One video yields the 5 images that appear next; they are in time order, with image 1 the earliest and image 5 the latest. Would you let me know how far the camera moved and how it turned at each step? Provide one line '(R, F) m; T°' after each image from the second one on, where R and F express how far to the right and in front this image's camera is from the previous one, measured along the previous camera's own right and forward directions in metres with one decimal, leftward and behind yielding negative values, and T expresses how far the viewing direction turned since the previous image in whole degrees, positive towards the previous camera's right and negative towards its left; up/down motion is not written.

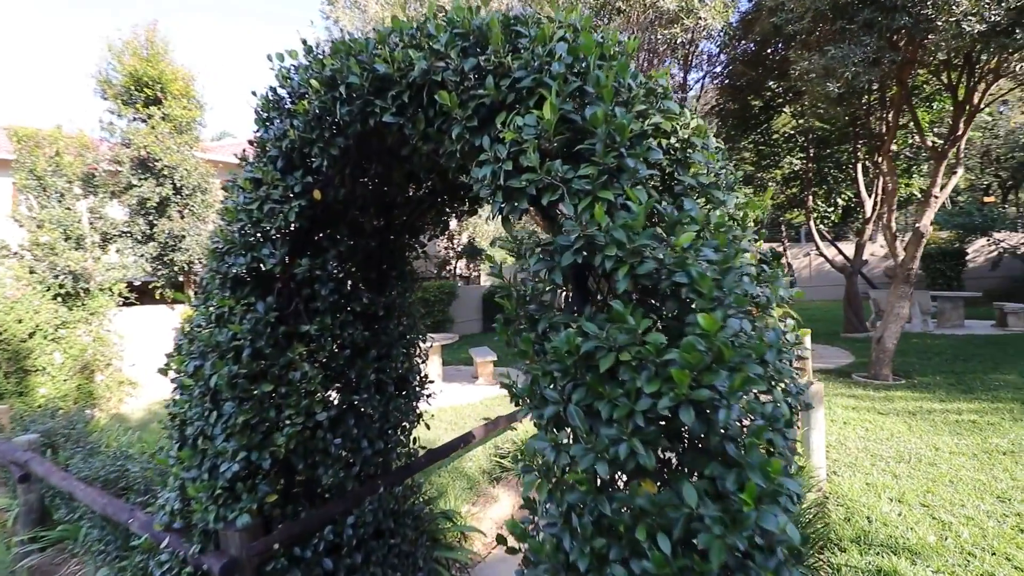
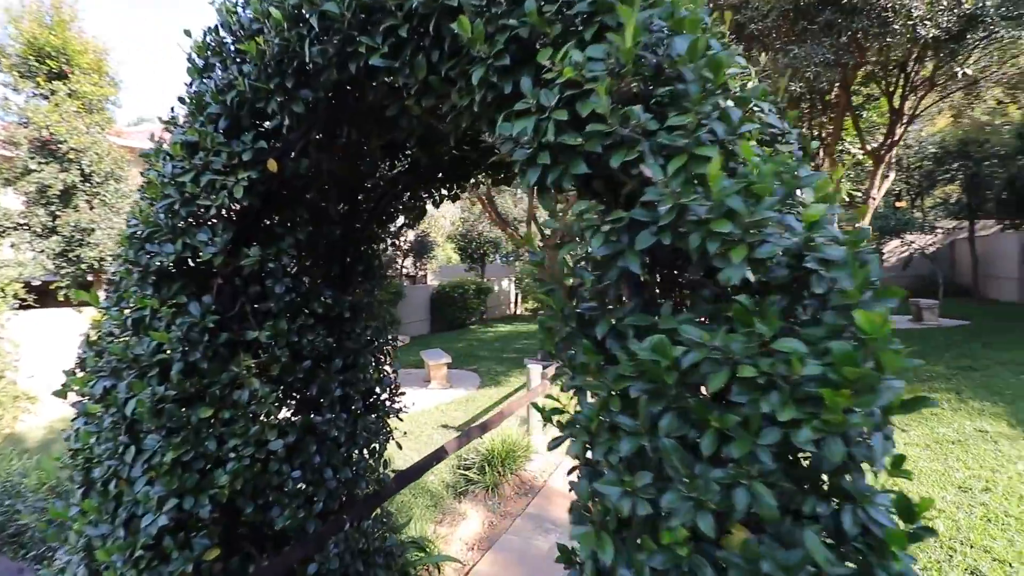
(-0.2, +0.4) m; +7°
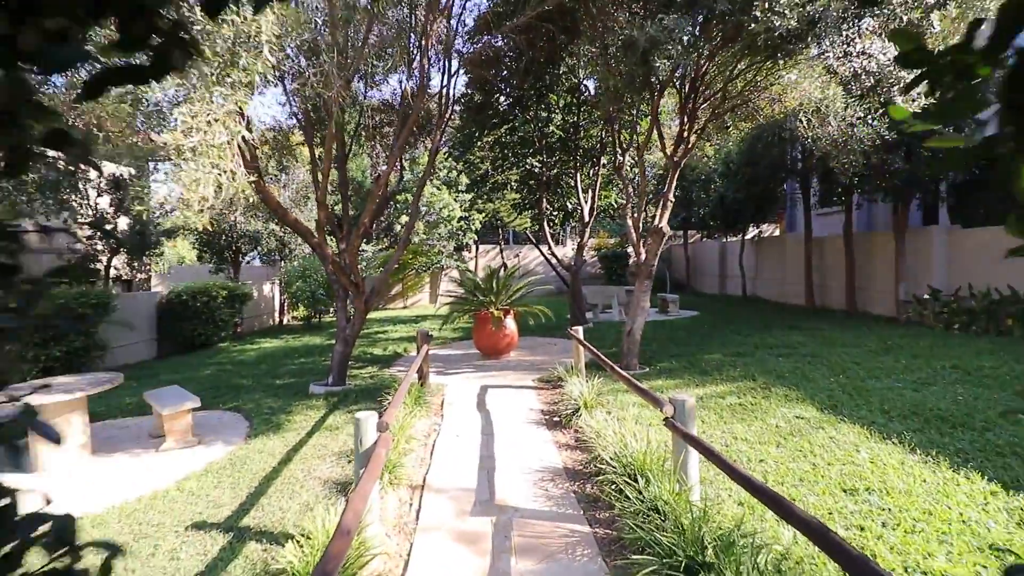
(-0.4, +1.7) m; +27°
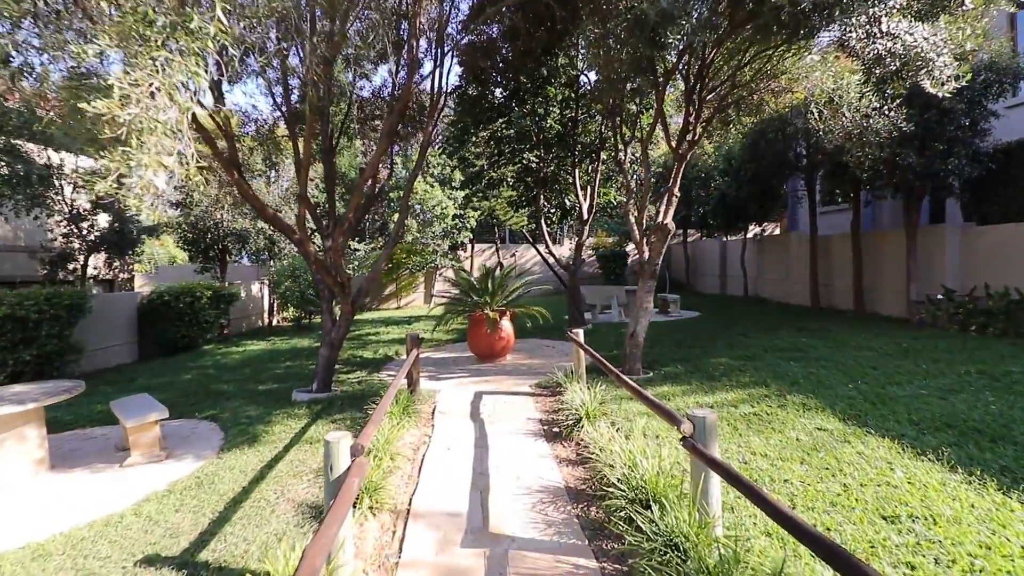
(0.0, +0.4) m; 0°
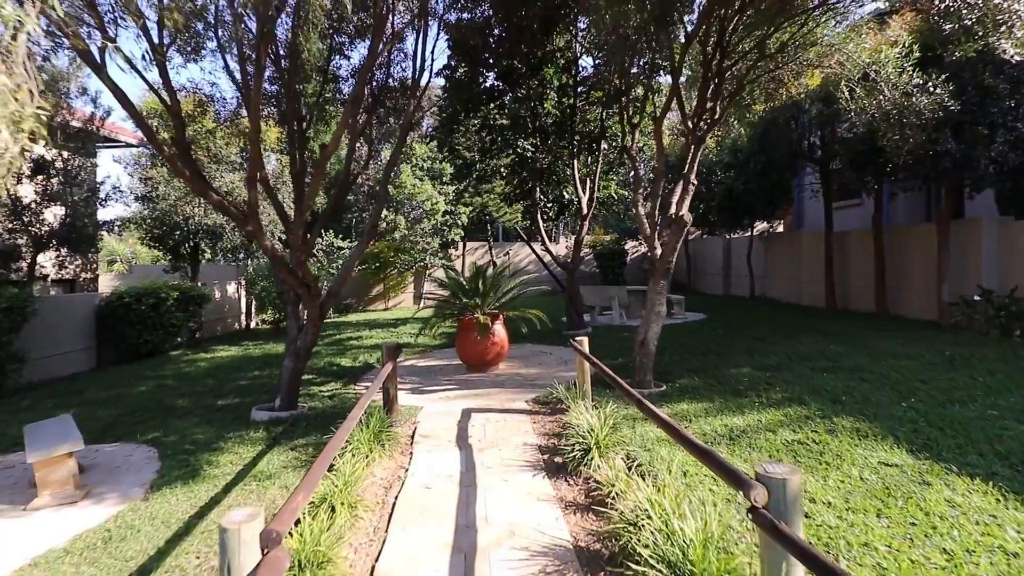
(0.0, +0.9) m; +1°
